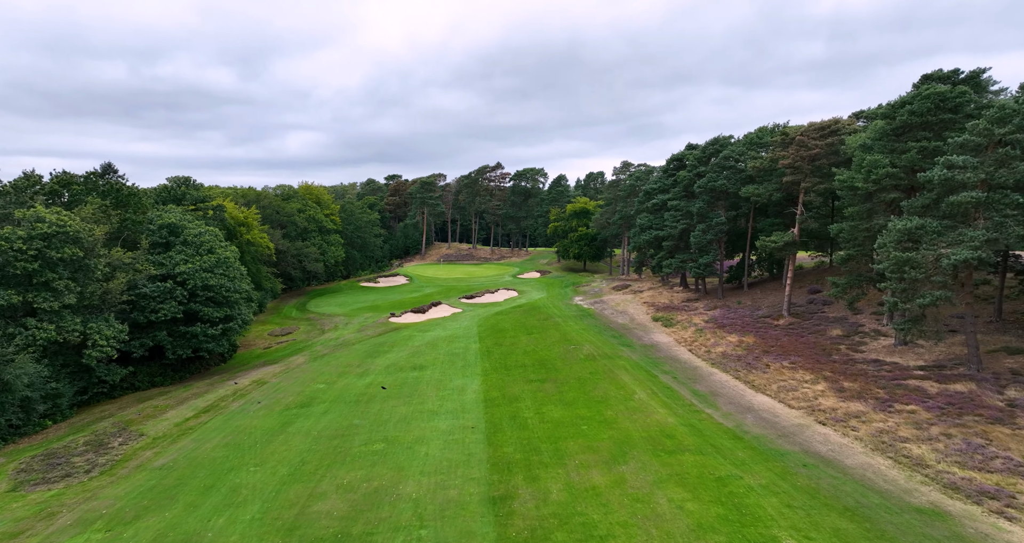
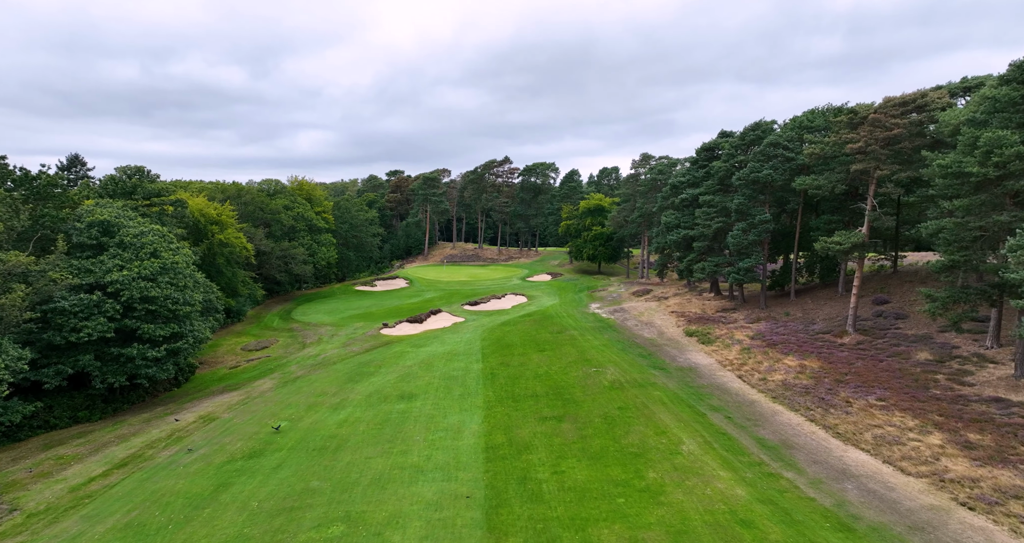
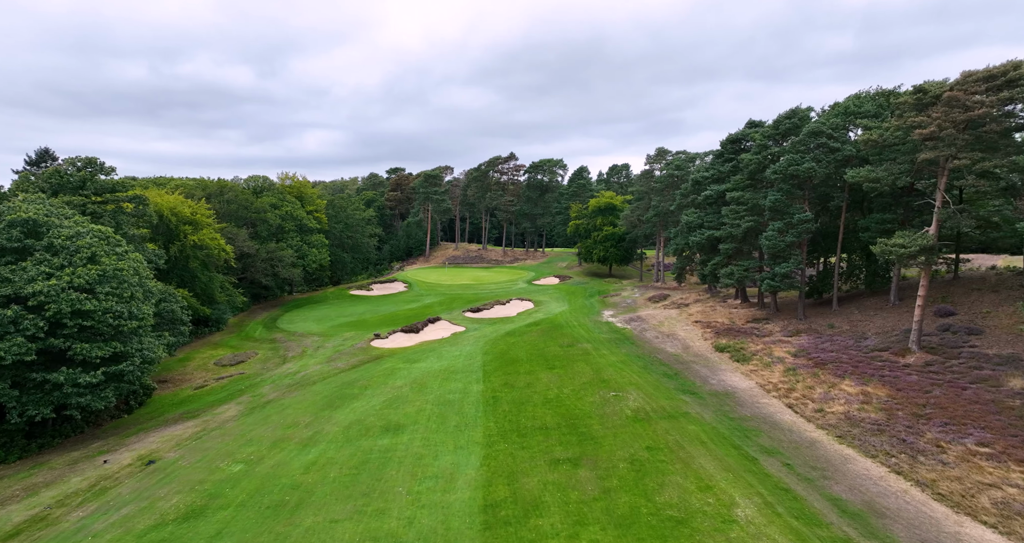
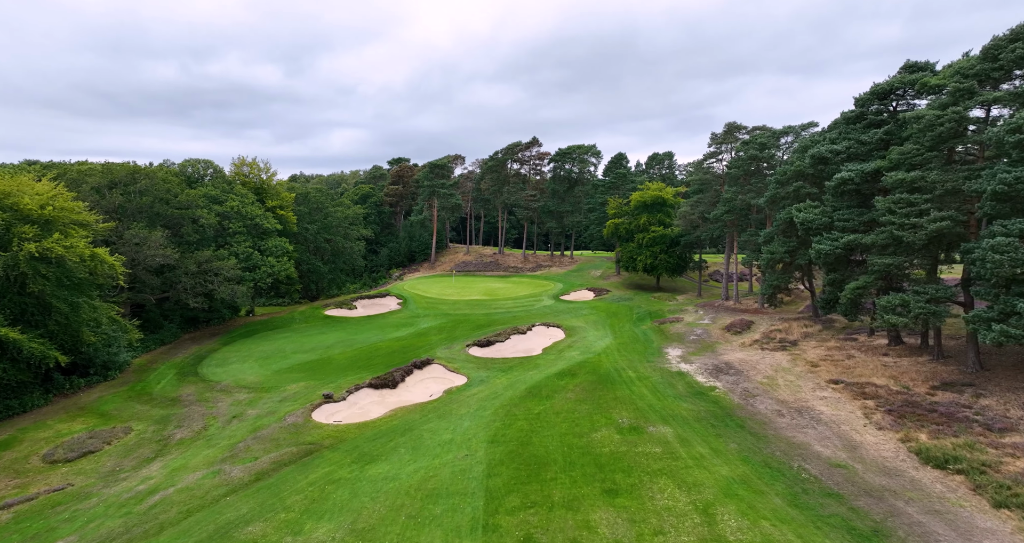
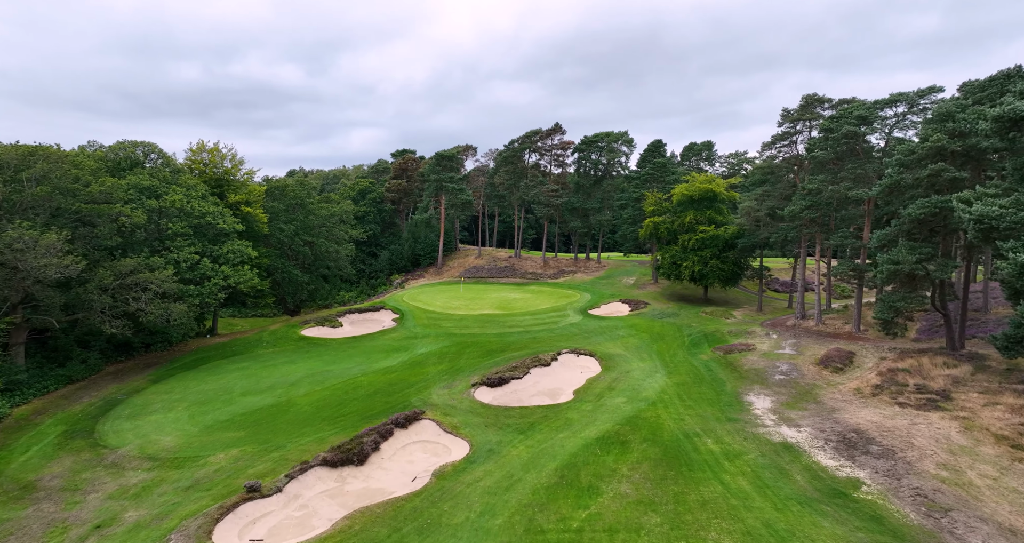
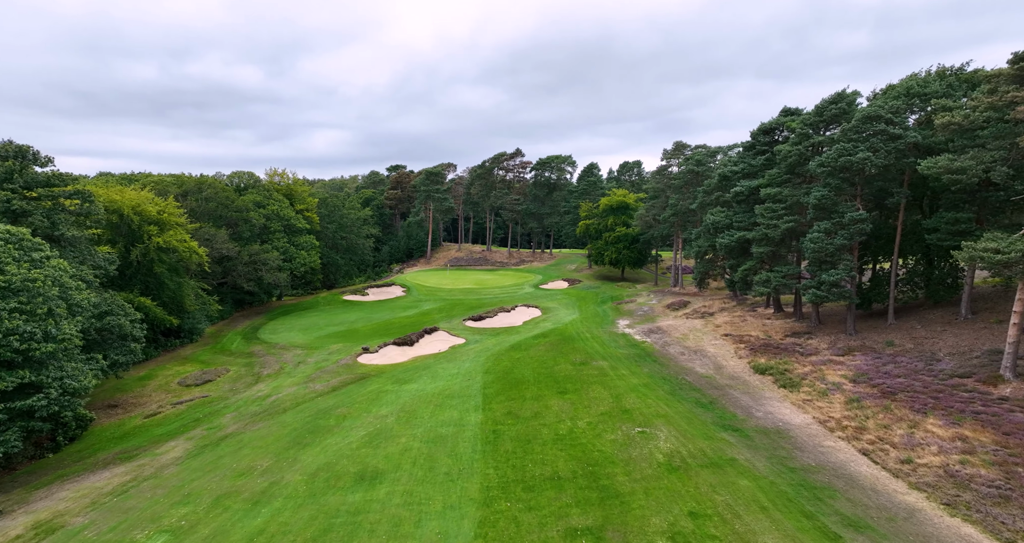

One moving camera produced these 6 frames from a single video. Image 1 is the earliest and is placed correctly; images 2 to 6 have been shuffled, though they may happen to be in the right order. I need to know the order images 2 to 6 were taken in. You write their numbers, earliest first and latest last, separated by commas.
2, 3, 6, 4, 5
